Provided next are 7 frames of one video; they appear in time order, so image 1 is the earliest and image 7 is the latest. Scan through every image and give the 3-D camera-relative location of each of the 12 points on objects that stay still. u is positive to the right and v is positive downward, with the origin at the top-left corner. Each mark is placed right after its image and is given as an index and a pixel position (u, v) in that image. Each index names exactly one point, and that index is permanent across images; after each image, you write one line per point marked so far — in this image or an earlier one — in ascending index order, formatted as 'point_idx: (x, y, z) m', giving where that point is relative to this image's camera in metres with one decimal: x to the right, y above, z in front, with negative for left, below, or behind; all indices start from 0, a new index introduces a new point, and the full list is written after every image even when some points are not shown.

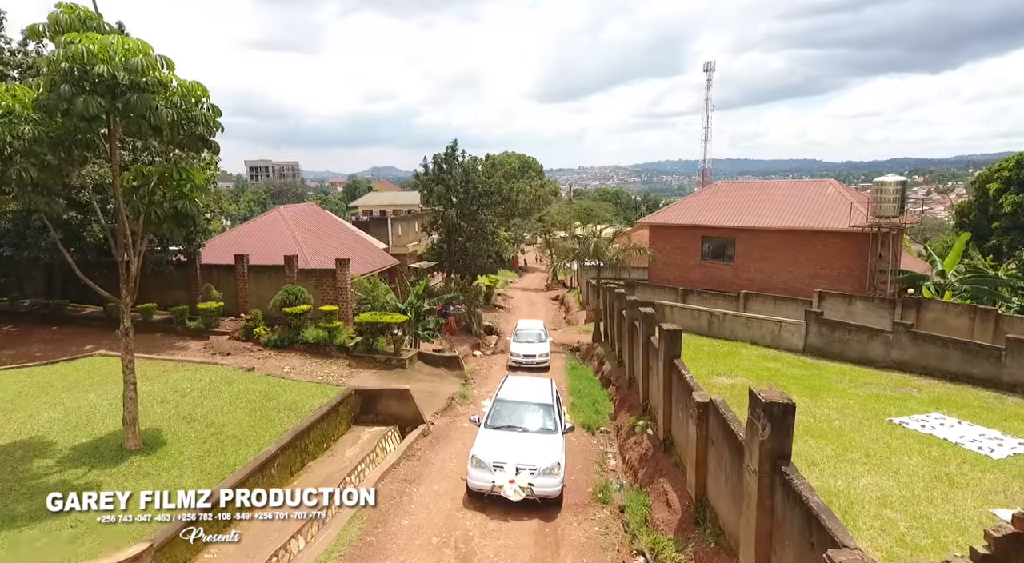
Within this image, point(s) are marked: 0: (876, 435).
0: (+7.4, -3.1, +11.0) m
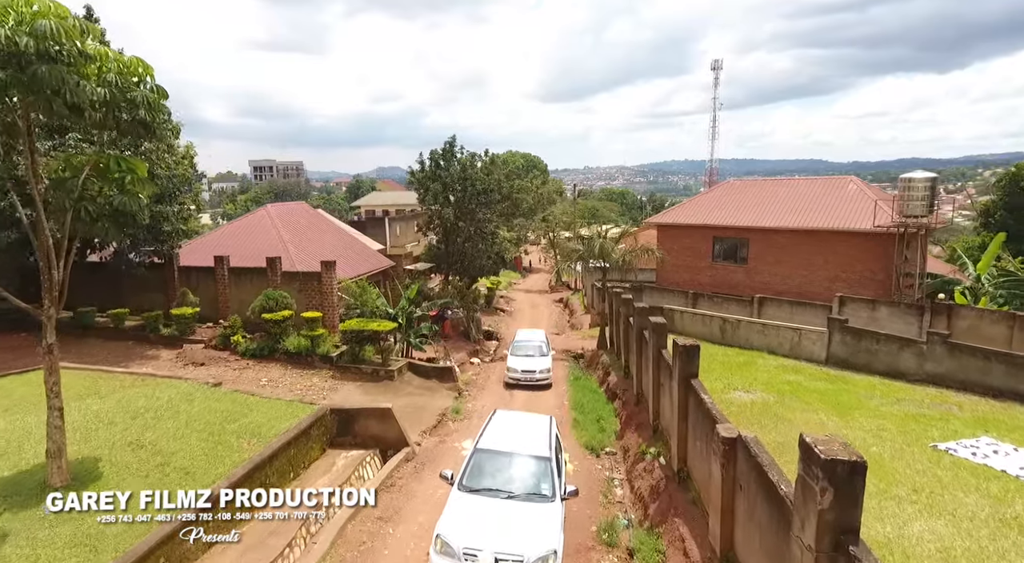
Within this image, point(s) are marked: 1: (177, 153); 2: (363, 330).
0: (+7.3, -3.3, +9.6) m
1: (-10.2, +3.9, +16.4) m
2: (-4.3, -1.4, +15.5) m
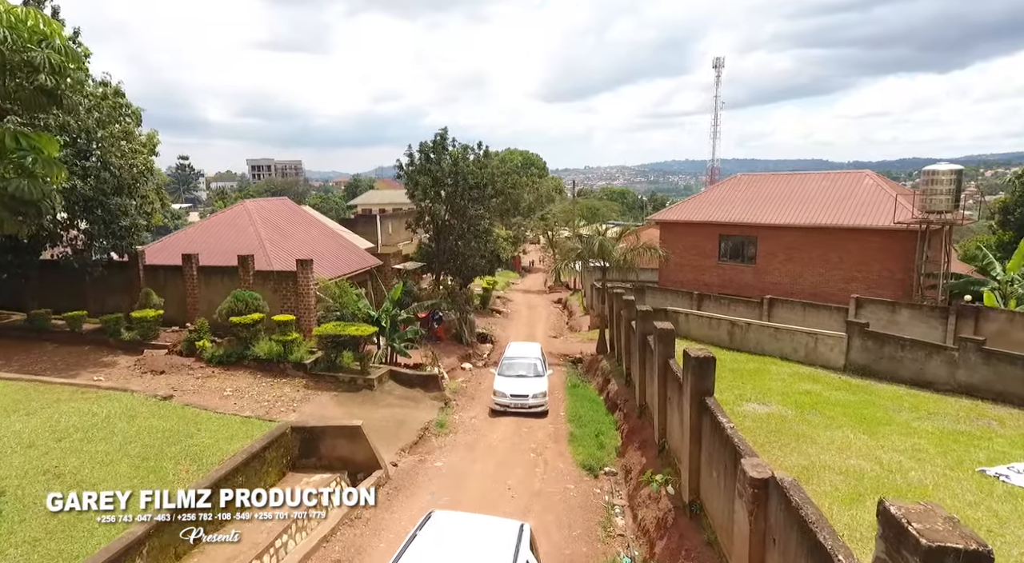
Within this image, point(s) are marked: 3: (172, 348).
0: (+7.0, -3.3, +8.3) m
1: (-10.4, +3.9, +15.1) m
2: (-4.5, -1.4, +14.2) m
3: (-9.2, -1.8, +14.7) m
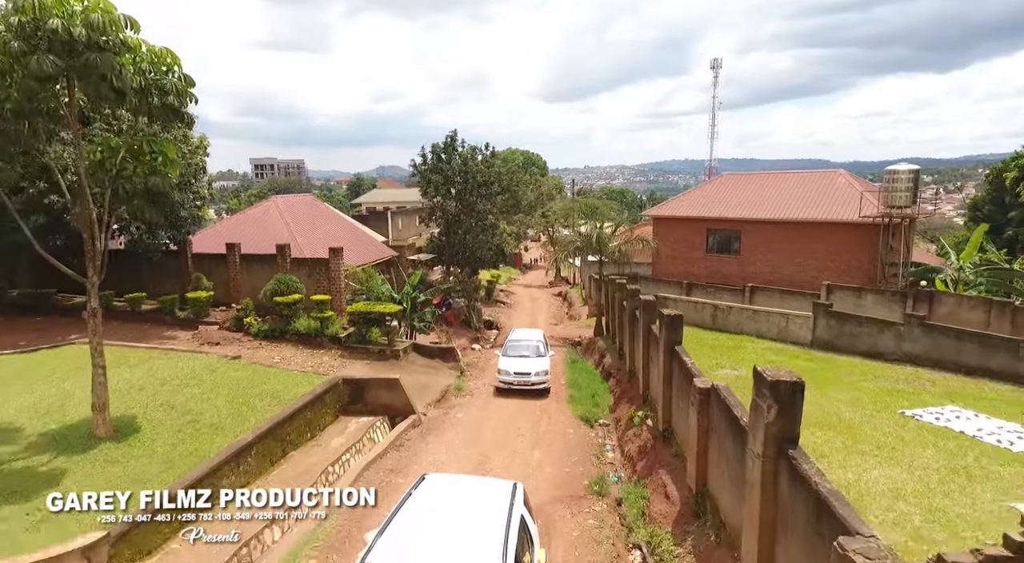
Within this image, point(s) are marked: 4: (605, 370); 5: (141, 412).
0: (+7.3, -2.8, +10.4) m
1: (-10.2, +4.4, +17.3) m
2: (-4.3, -0.9, +16.3) m
3: (-9.0, -1.3, +16.9) m
4: (+3.0, -2.8, +17.2) m
5: (-6.4, -2.3, +9.4) m
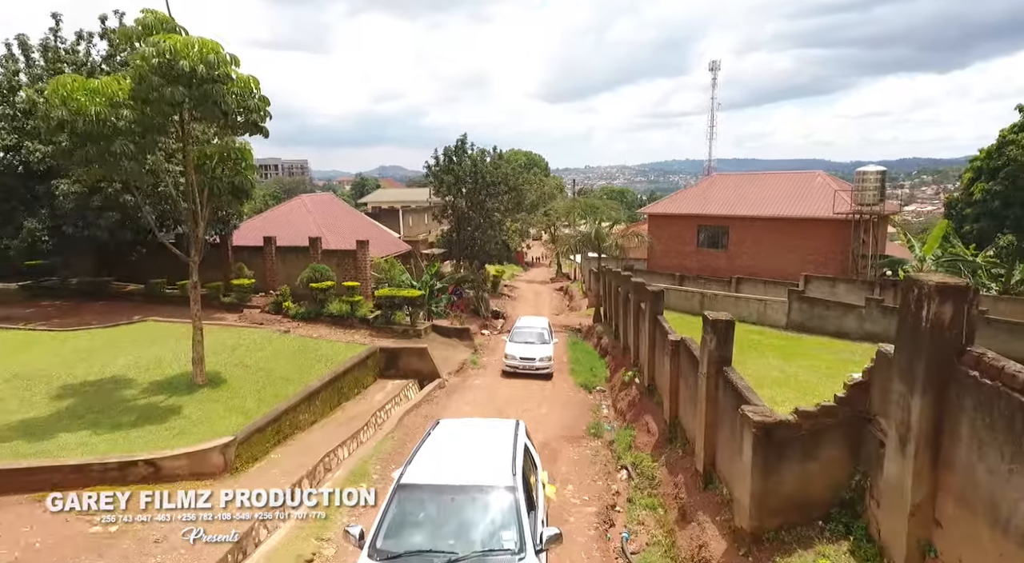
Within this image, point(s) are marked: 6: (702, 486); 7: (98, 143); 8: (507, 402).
0: (+7.5, -2.4, +12.6) m
1: (-9.9, +4.8, +19.4) m
2: (-4.0, -0.5, +18.5) m
3: (-8.7, -0.9, +19.1) m
4: (+3.2, -2.4, +19.4) m
5: (-6.2, -1.9, +11.6) m
6: (+2.6, -2.8, +7.4) m
7: (-7.0, +2.3, +9.1) m
8: (-0.1, -3.1, +13.9) m
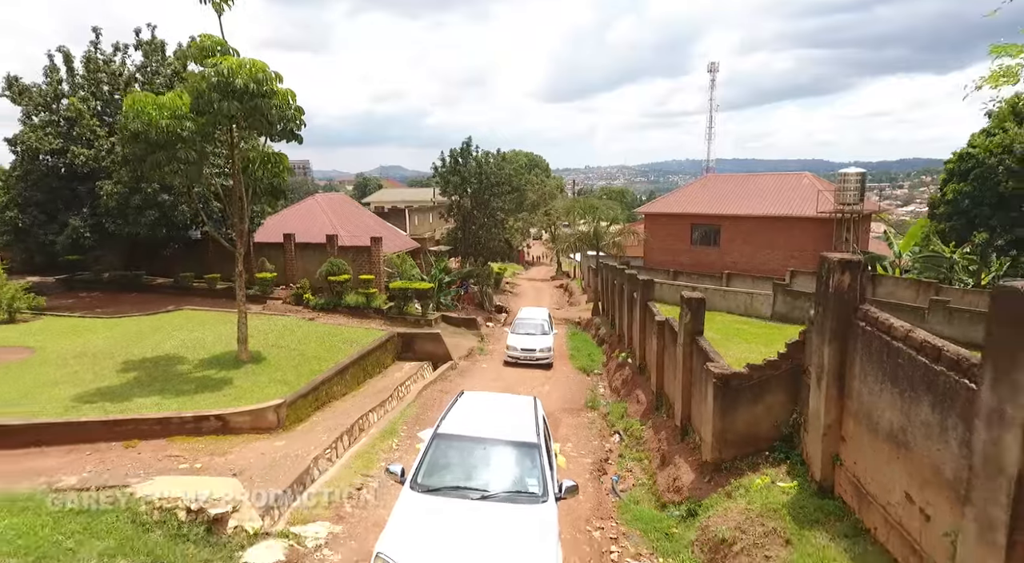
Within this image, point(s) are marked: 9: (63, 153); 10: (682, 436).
0: (+7.7, -2.2, +14.1) m
1: (-9.8, +5.0, +20.9) m
2: (-3.9, -0.3, +20.0) m
3: (-8.6, -0.7, +20.5) m
4: (+3.4, -2.2, +20.9) m
5: (-6.0, -1.6, +13.1) m
6: (+2.7, -2.5, +8.8) m
7: (-6.8, +2.6, +10.6) m
8: (0.0, -2.8, +15.3) m
9: (-14.9, +4.3, +18.0) m
10: (+2.7, -2.5, +8.8) m
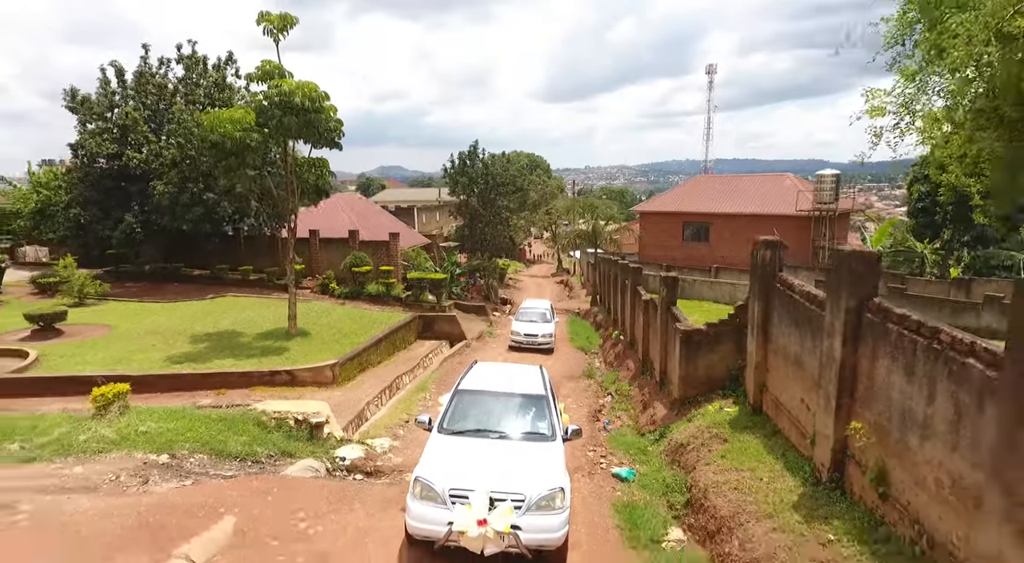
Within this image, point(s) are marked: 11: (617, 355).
0: (+7.9, -1.8, +16.2) m
1: (-9.5, +5.4, +23.1) m
2: (-3.6, +0.1, +22.2) m
3: (-8.4, -0.3, +22.7) m
4: (+3.6, -1.8, +23.0) m
5: (-5.8, -1.2, +15.2) m
6: (+3.0, -2.2, +11.0) m
7: (-6.6, +2.9, +12.8) m
8: (+0.2, -2.5, +17.5) m
9: (-14.7, +4.6, +20.2) m
10: (+3.0, -2.1, +10.9) m
11: (+3.1, -2.2, +16.2) m
